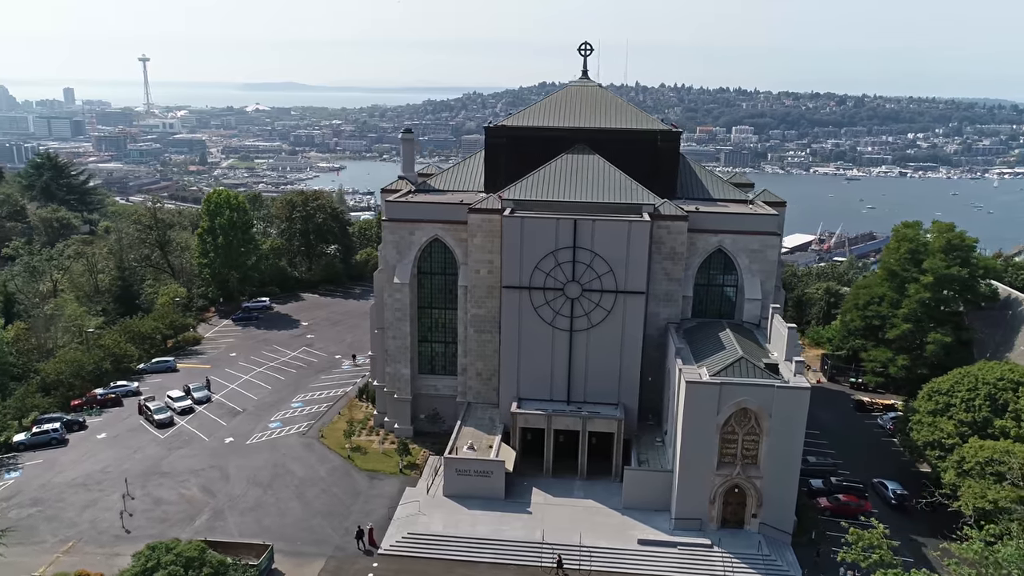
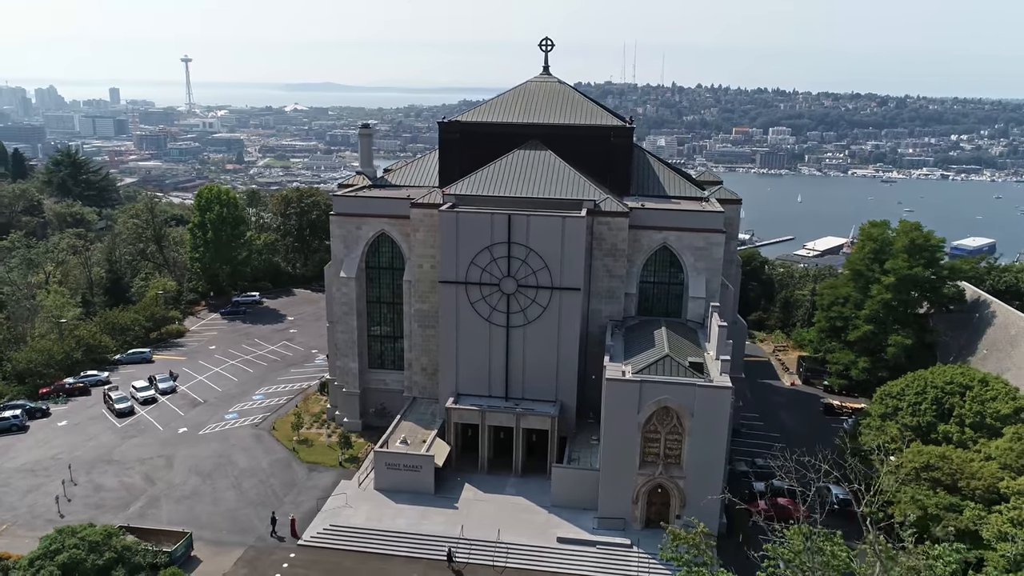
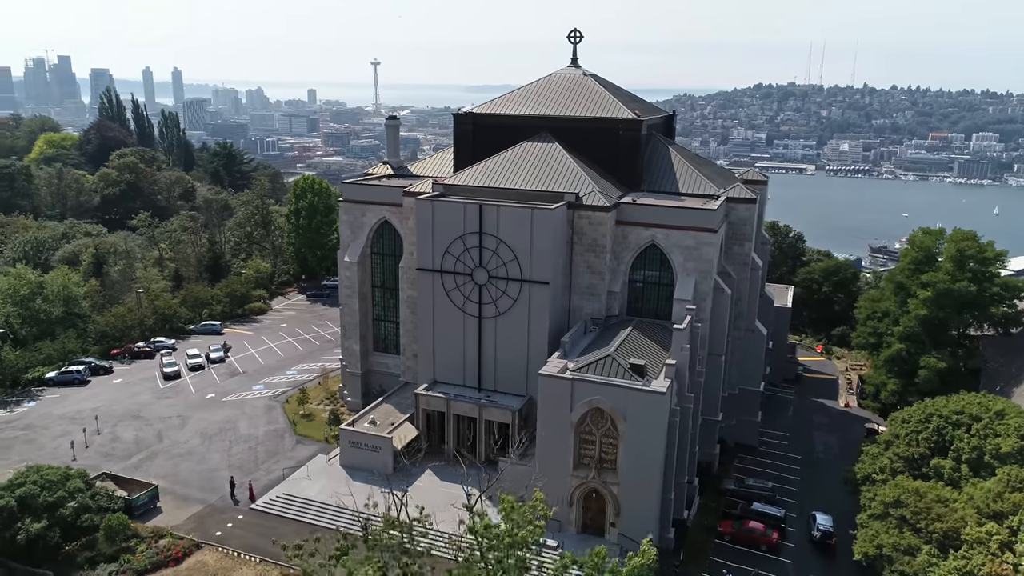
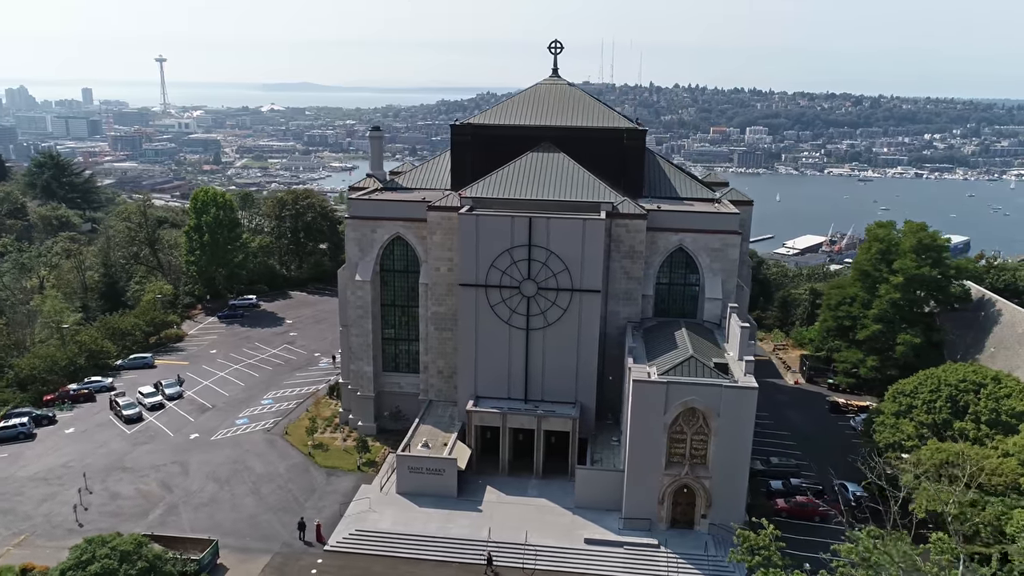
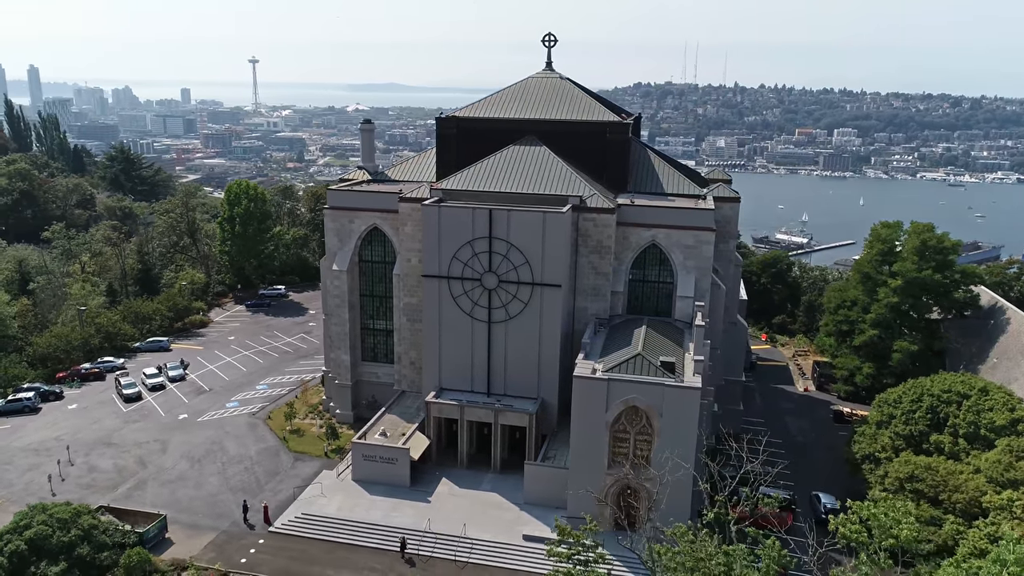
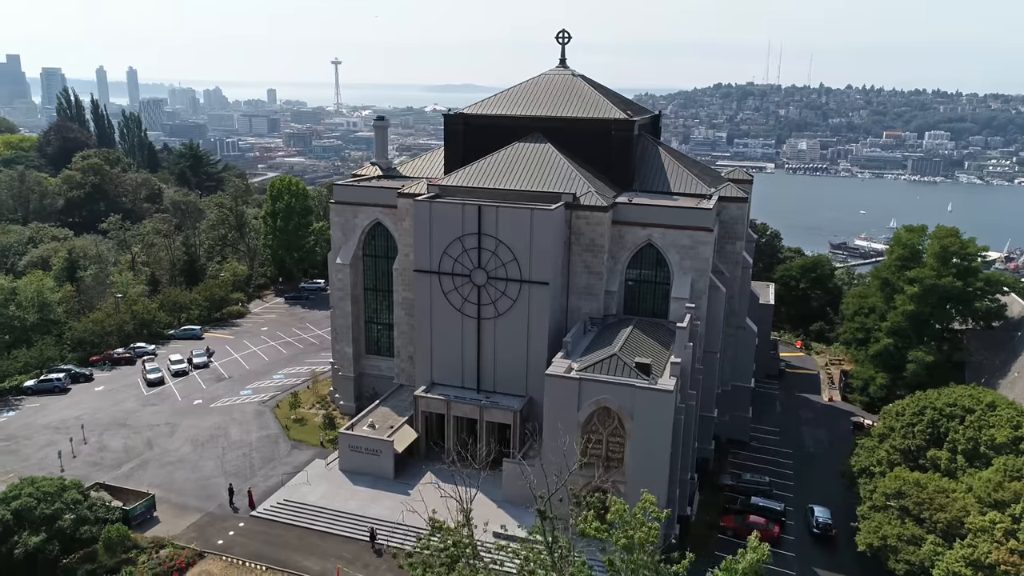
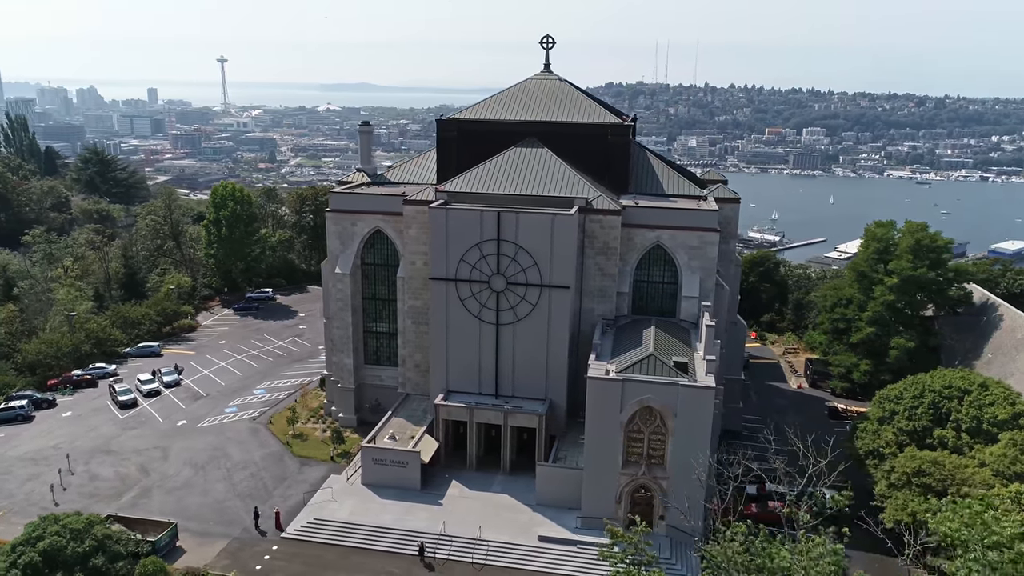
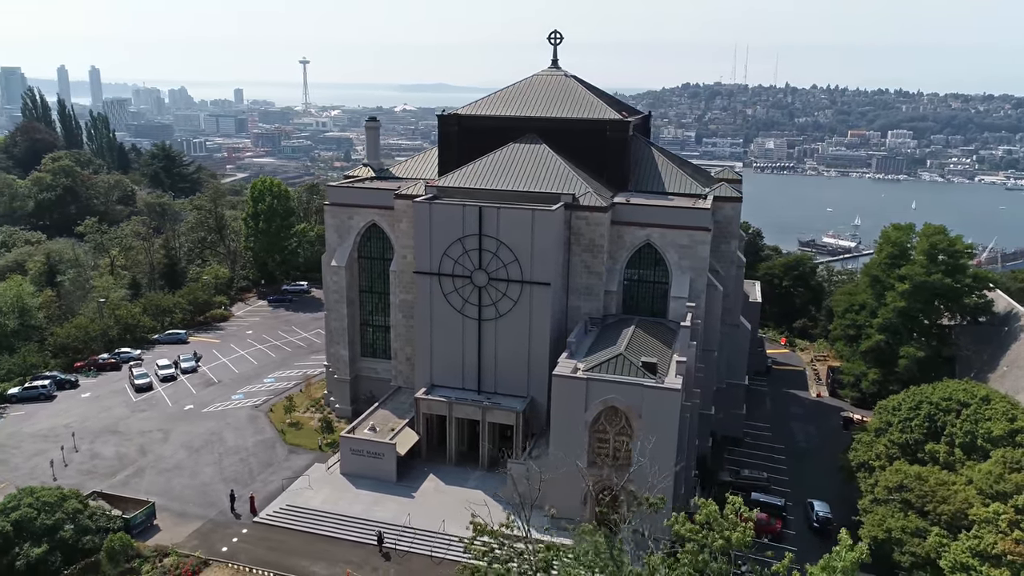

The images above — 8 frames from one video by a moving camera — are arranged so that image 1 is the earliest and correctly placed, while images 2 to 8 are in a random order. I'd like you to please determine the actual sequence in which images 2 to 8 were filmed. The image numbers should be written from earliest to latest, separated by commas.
4, 2, 7, 5, 8, 6, 3
